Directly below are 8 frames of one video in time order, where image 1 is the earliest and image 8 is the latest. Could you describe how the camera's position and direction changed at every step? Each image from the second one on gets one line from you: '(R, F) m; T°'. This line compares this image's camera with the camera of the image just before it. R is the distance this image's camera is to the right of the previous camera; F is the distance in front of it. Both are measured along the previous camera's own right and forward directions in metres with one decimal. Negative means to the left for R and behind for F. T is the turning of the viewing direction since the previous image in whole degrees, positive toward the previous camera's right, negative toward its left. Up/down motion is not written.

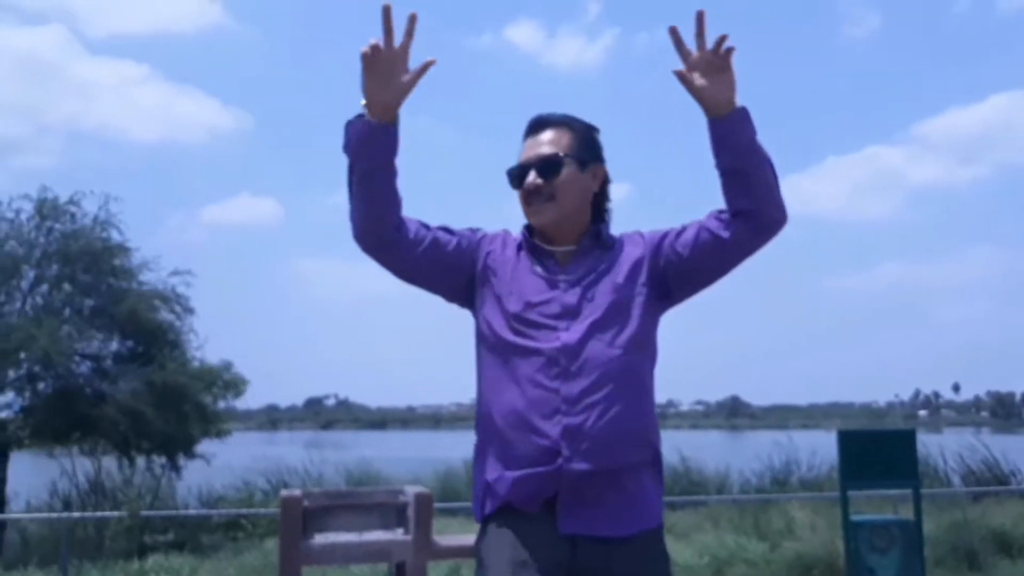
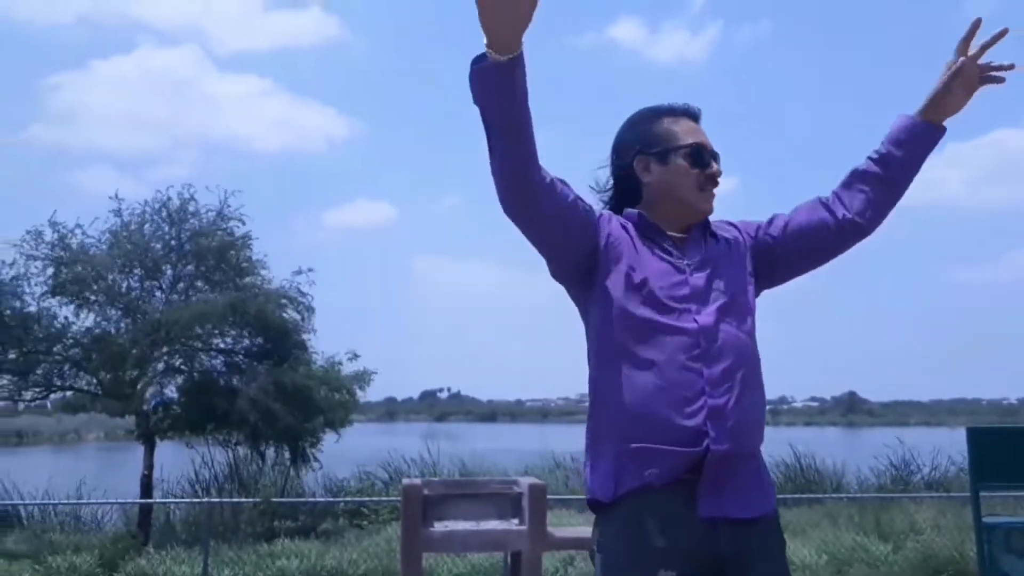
(0.0, -0.1) m; -8°
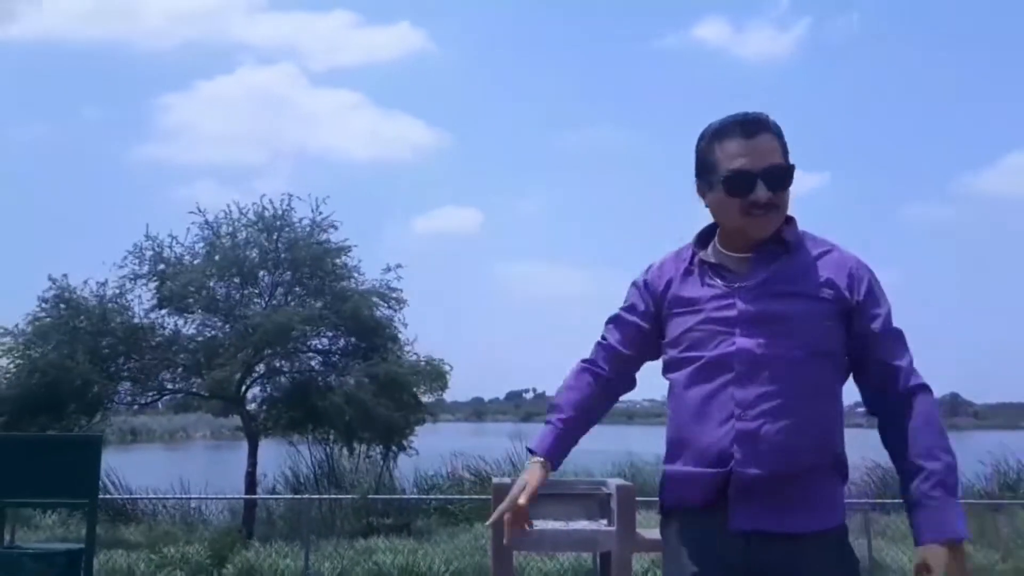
(0.0, -0.1) m; -6°
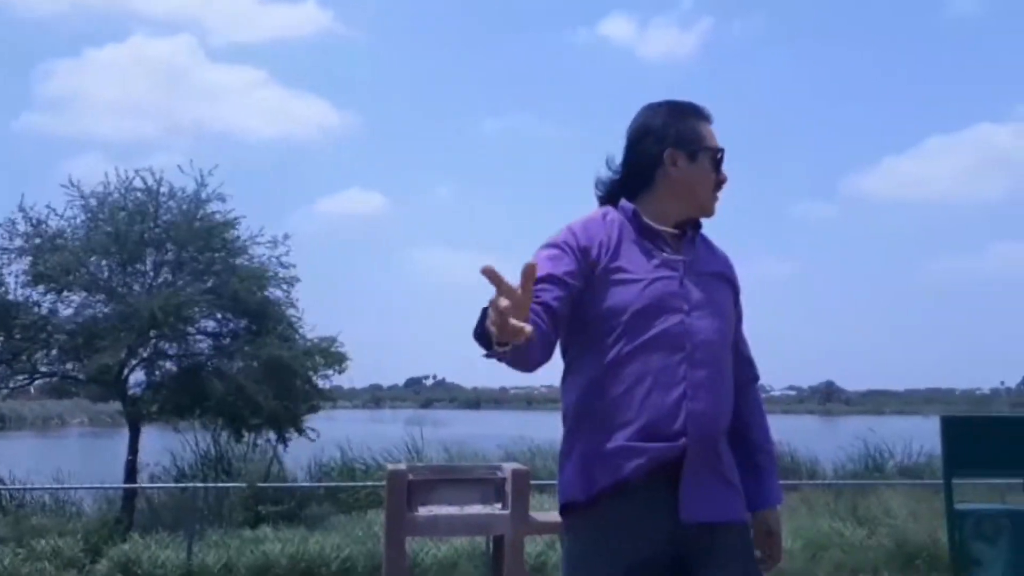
(0.0, 0.0) m; +7°
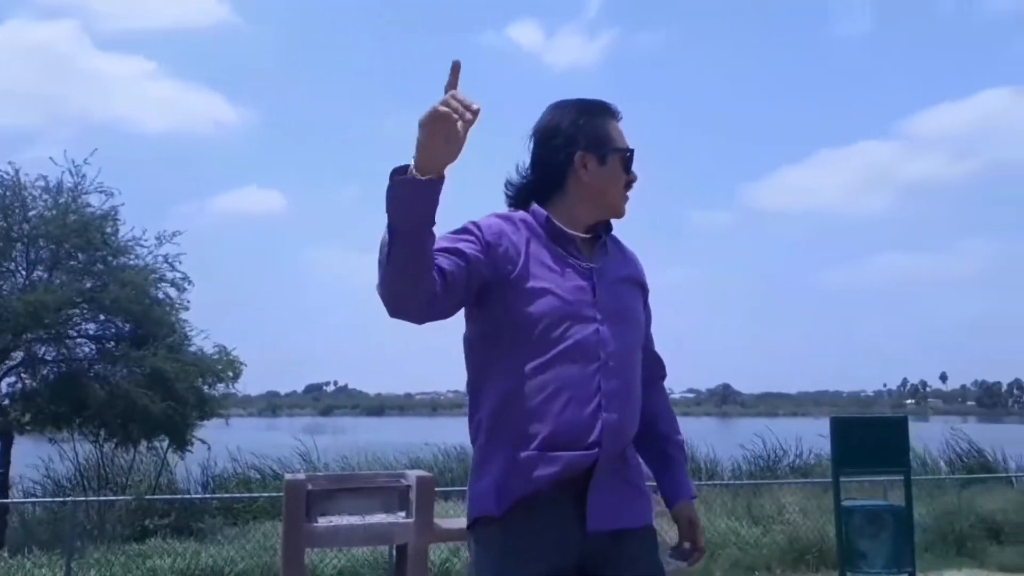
(0.0, +0.1) m; +7°
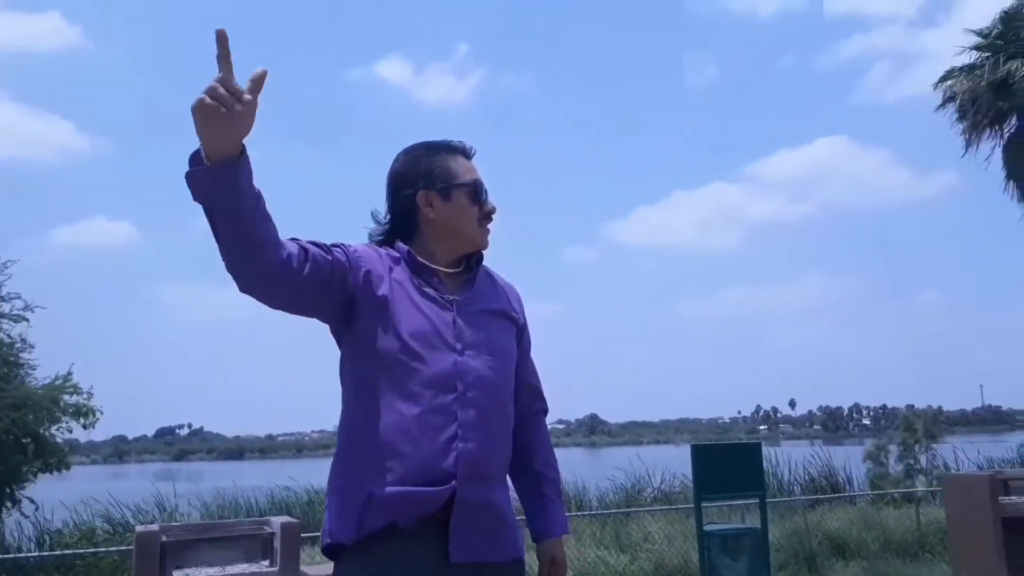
(+1.2, -0.5) m; -1°
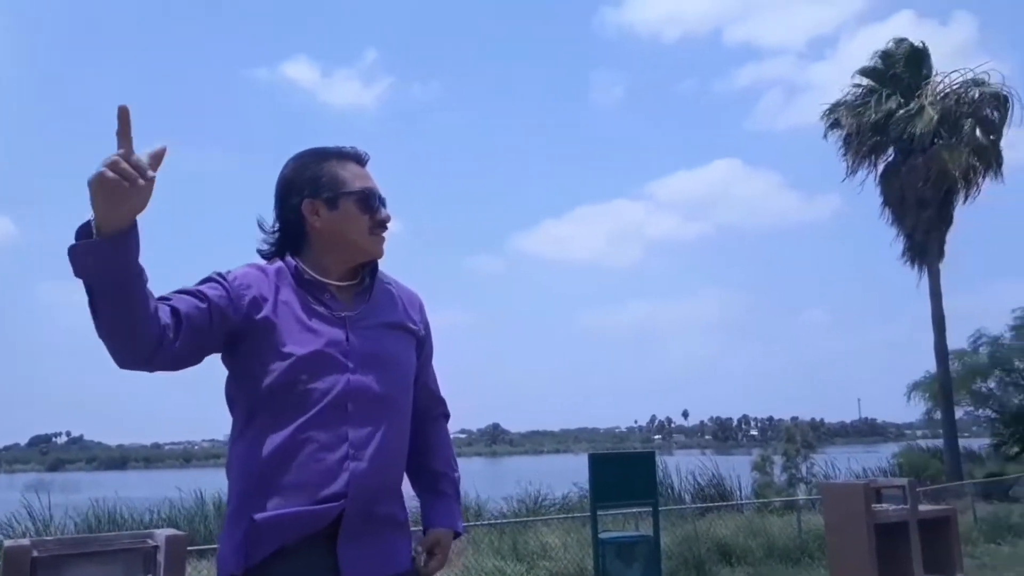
(0.0, 0.0) m; +7°
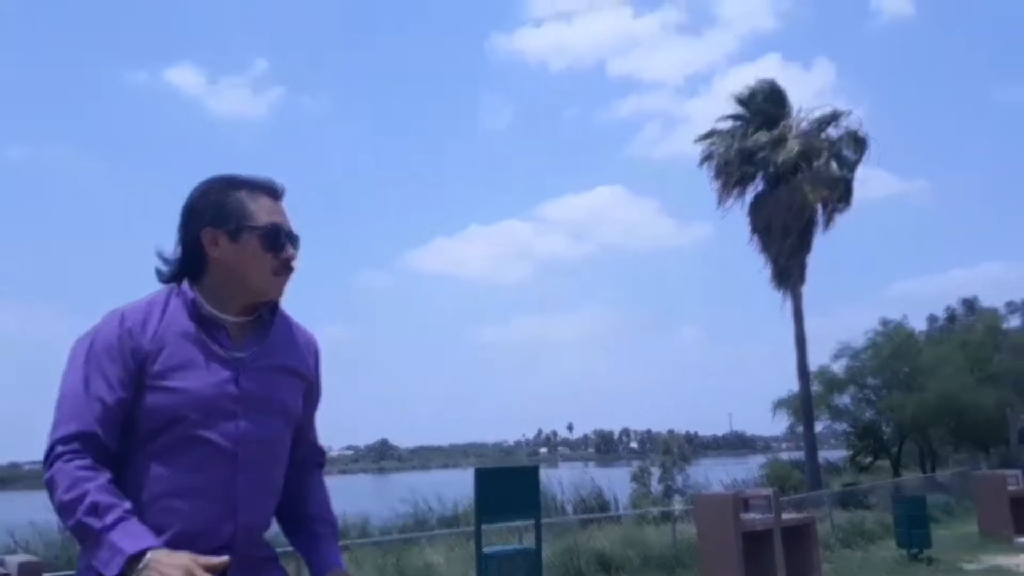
(+1.9, -0.1) m; -7°
